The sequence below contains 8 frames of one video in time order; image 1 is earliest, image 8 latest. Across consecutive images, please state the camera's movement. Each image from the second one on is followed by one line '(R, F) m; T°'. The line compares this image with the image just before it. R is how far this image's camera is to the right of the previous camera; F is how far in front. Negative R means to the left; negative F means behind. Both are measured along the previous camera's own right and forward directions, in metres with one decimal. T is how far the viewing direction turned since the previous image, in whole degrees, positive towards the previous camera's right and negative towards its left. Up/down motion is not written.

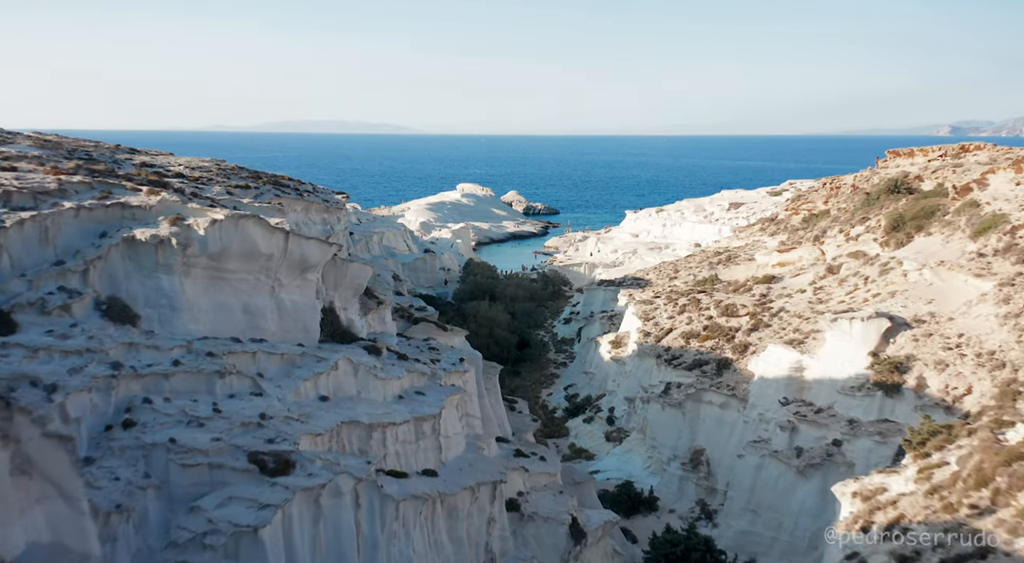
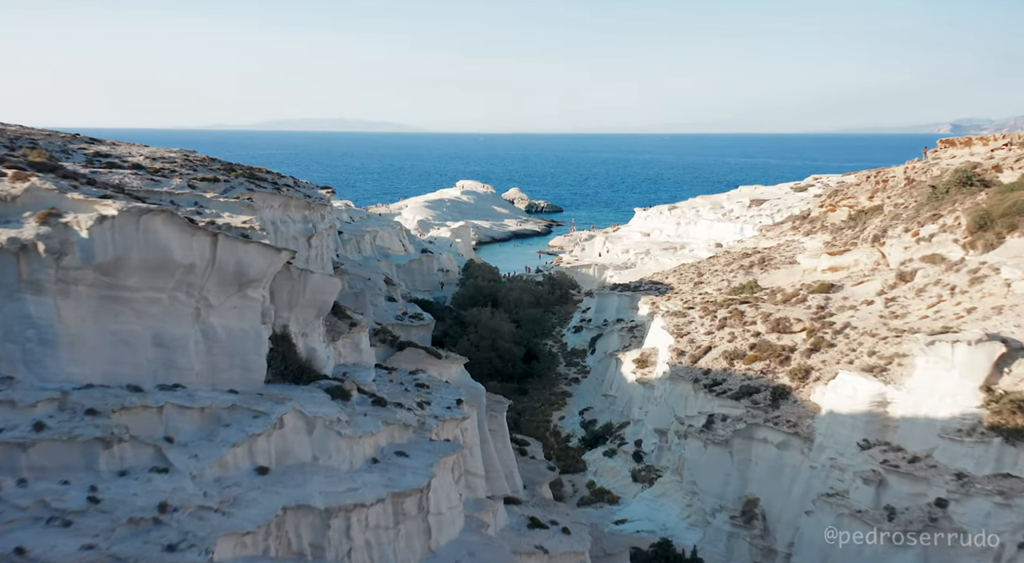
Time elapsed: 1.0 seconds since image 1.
(-0.2, +4.8) m; 0°
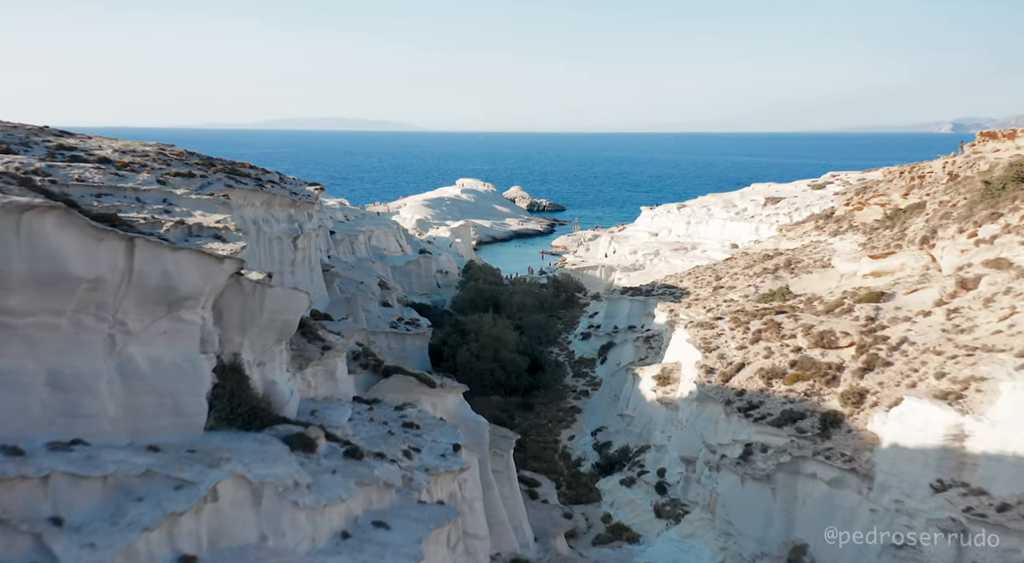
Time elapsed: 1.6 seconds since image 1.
(-0.1, +3.0) m; 0°
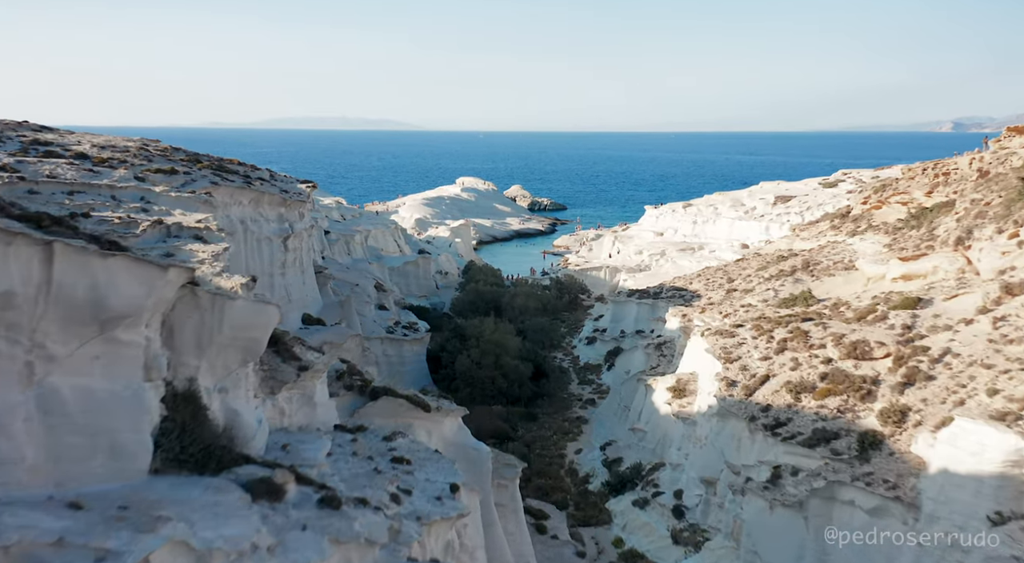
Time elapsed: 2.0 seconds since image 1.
(-0.1, +1.8) m; 0°
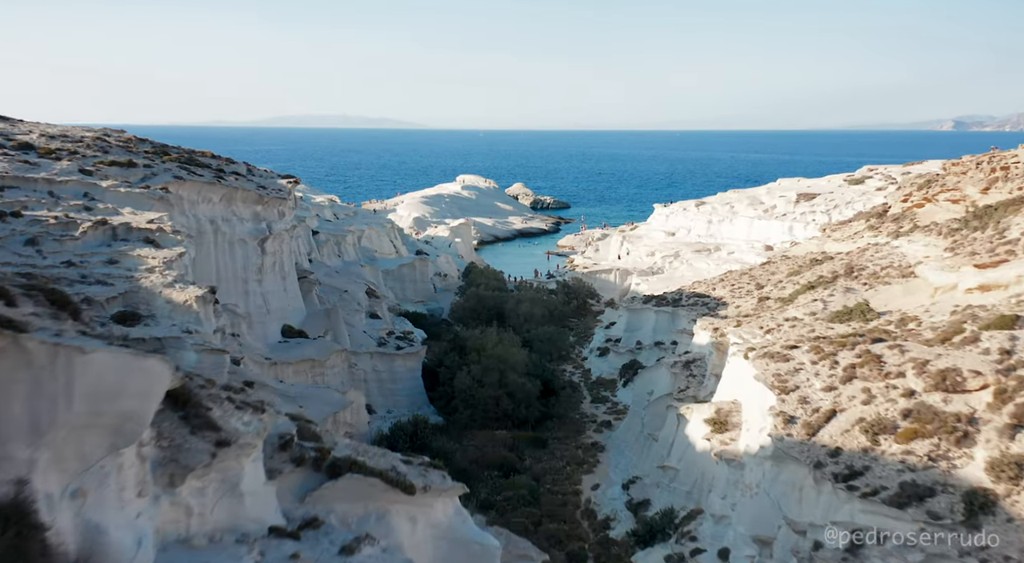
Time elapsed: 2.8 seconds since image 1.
(-0.2, +3.6) m; 0°
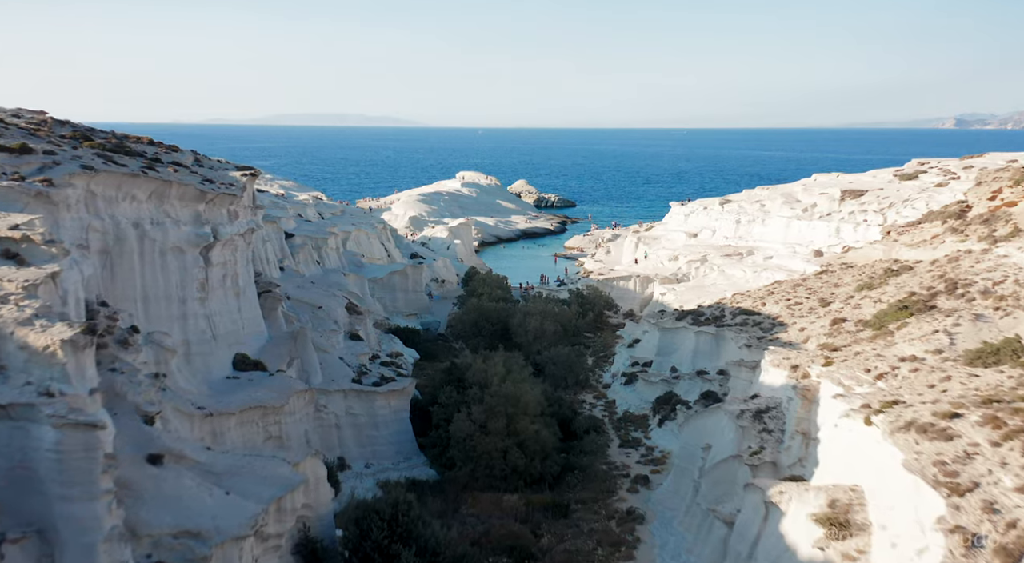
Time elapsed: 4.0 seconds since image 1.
(-0.3, +6.0) m; 0°
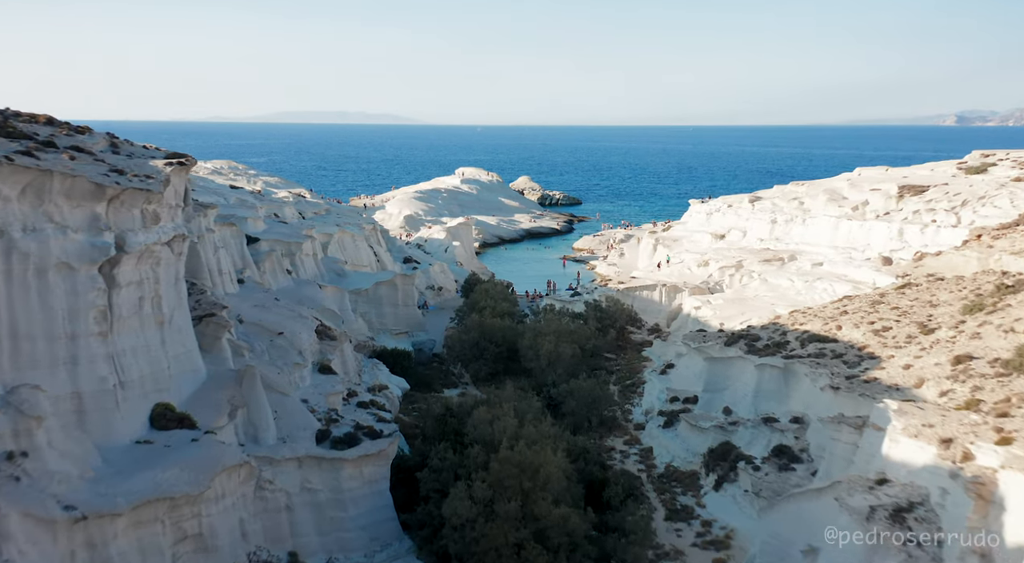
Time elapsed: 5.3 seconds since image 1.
(-0.3, +5.9) m; 0°
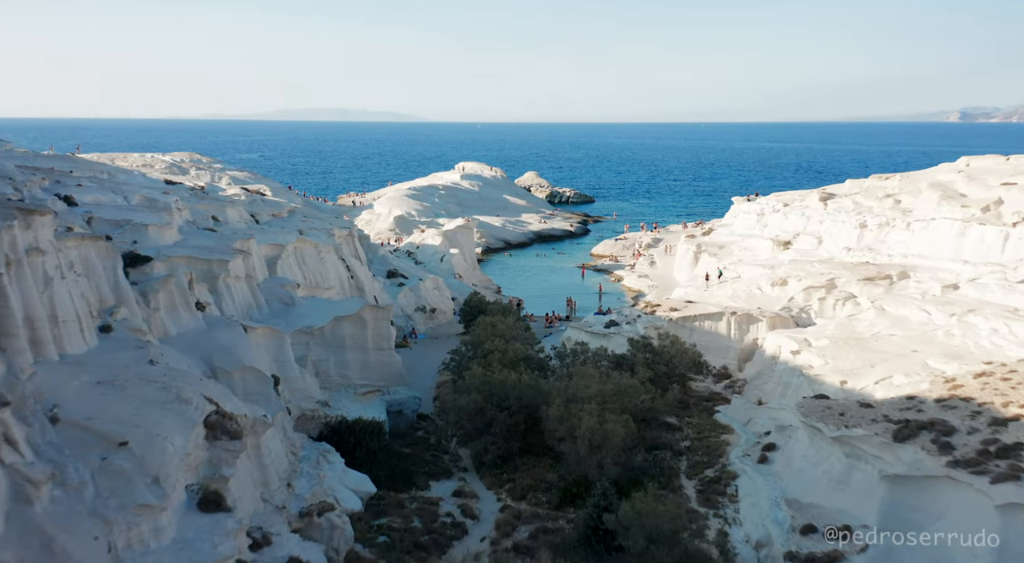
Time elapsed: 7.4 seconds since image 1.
(-0.4, +10.0) m; 0°
